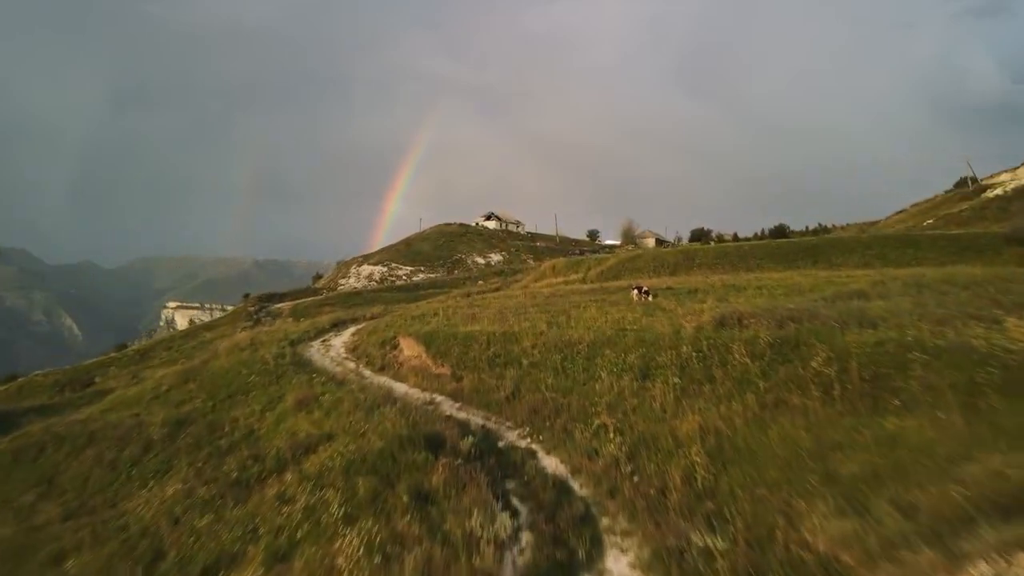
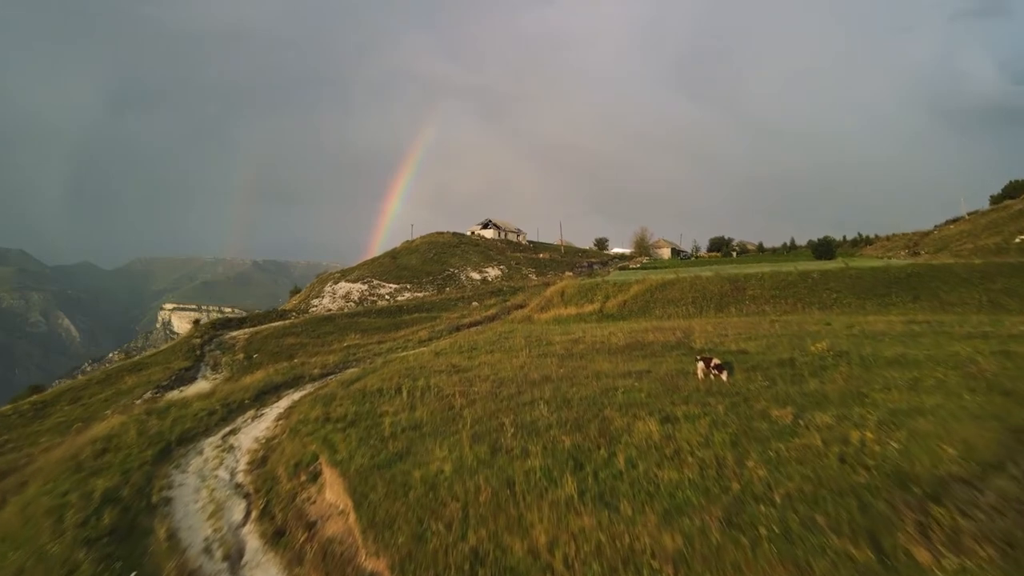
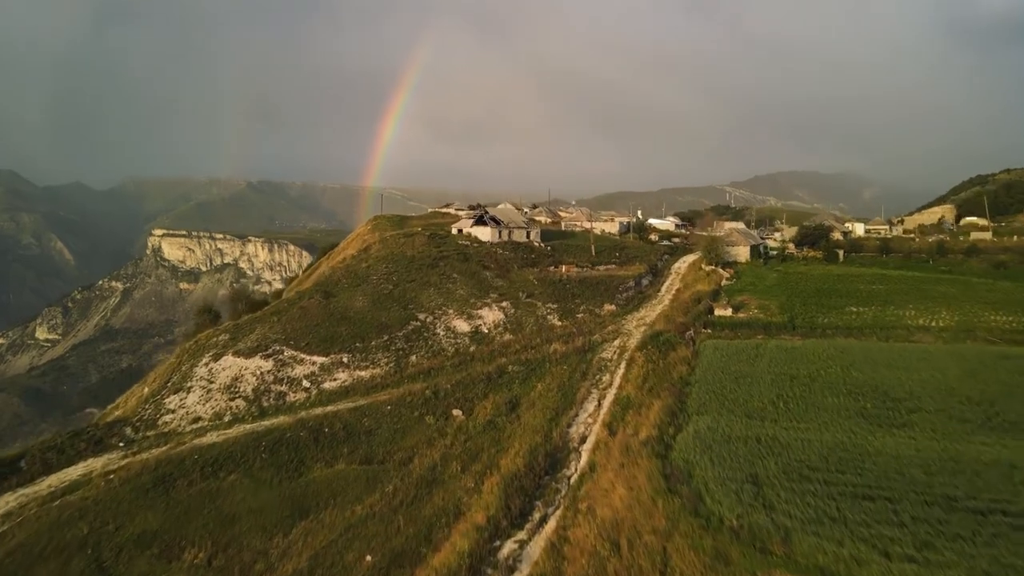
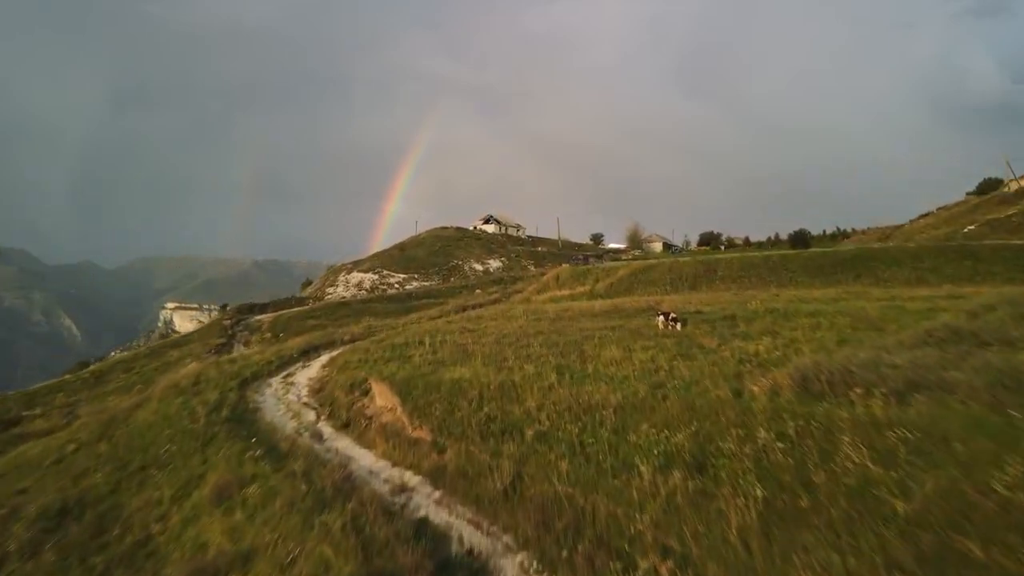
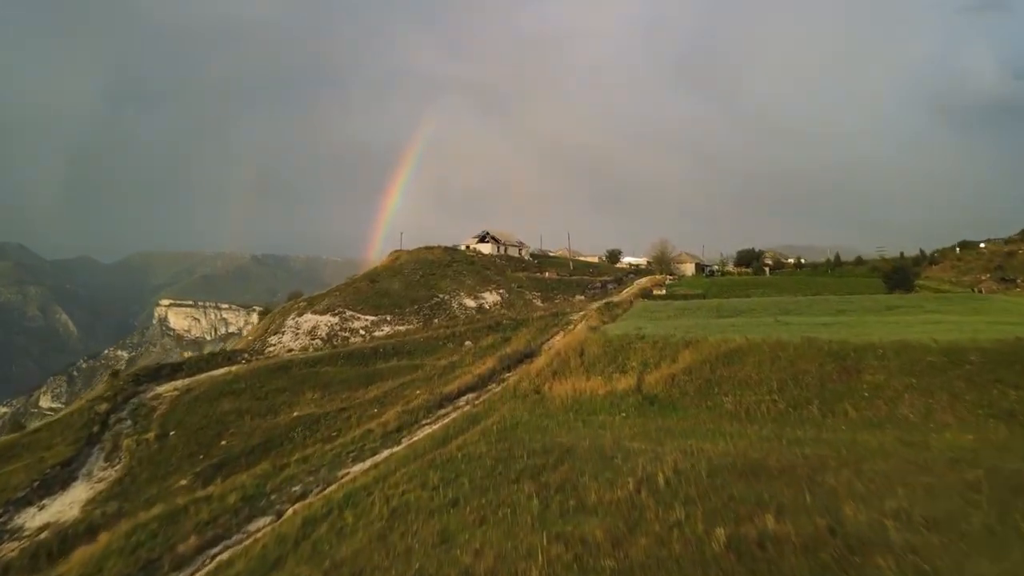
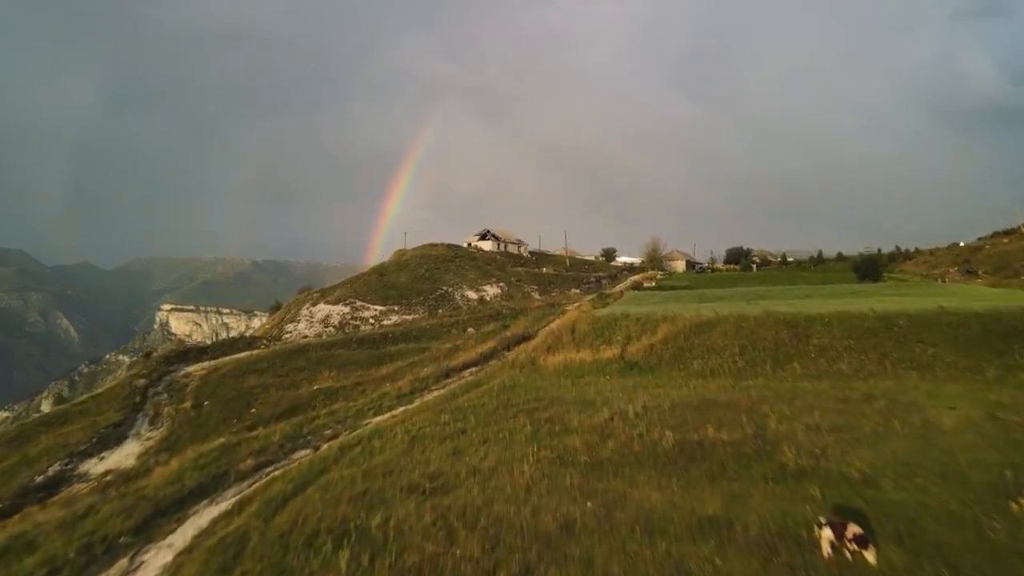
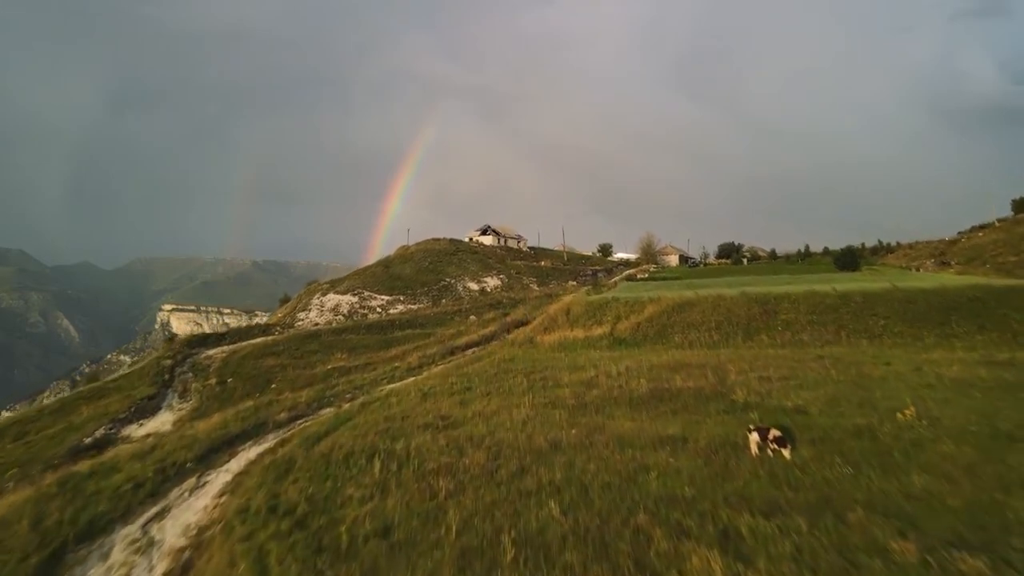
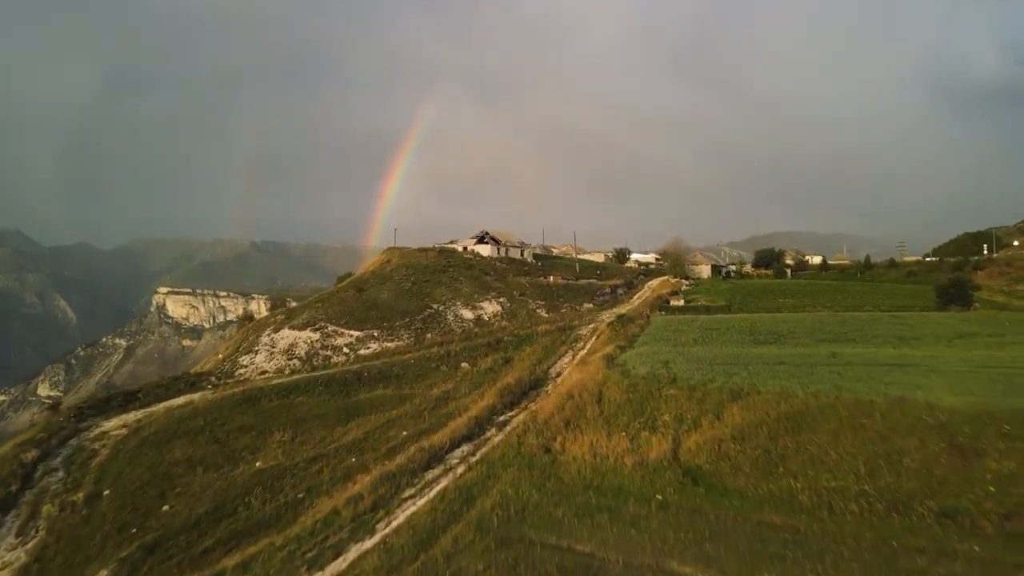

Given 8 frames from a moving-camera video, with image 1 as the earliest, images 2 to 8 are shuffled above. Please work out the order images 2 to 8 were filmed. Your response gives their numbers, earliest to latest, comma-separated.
4, 2, 7, 6, 5, 8, 3
